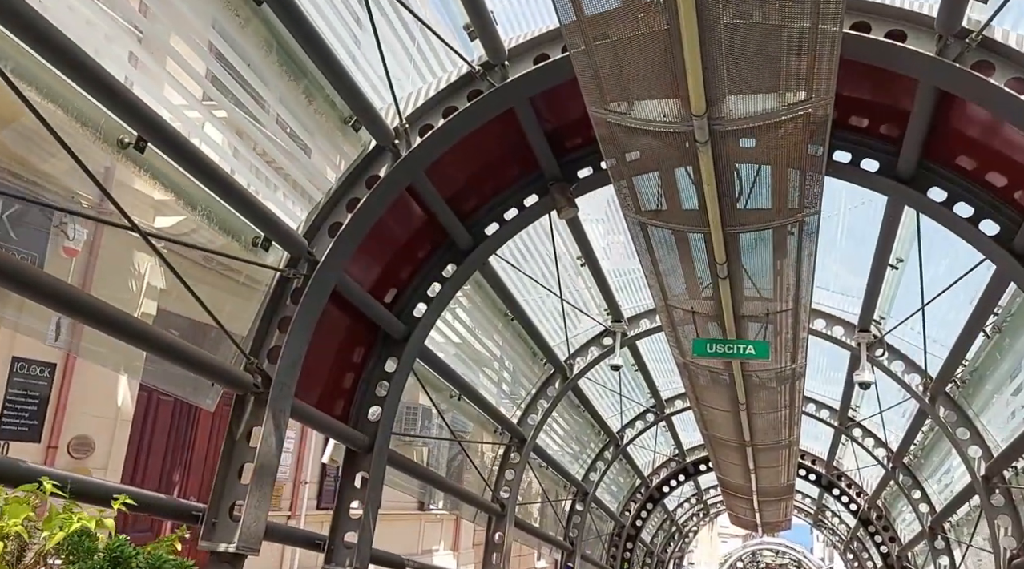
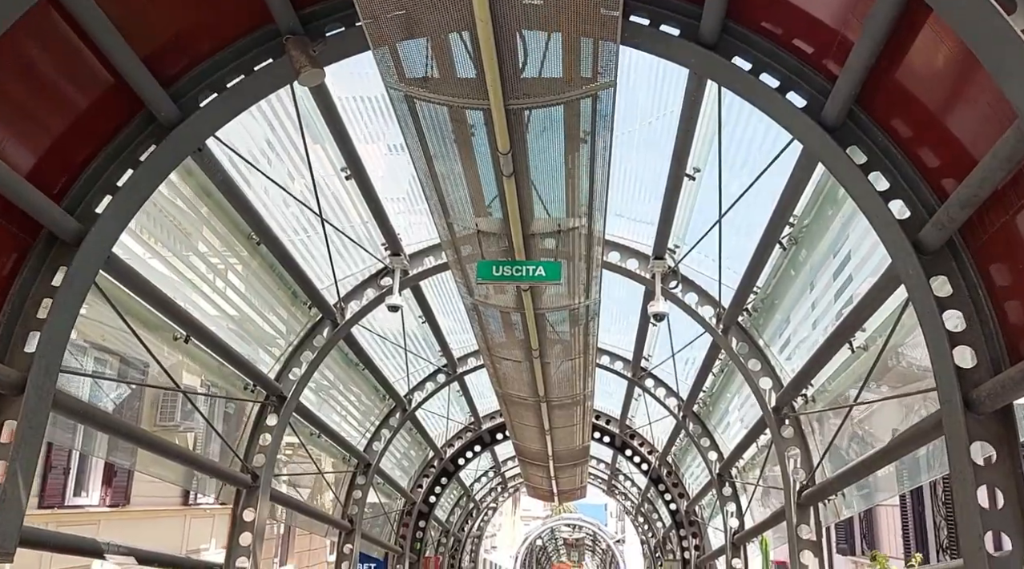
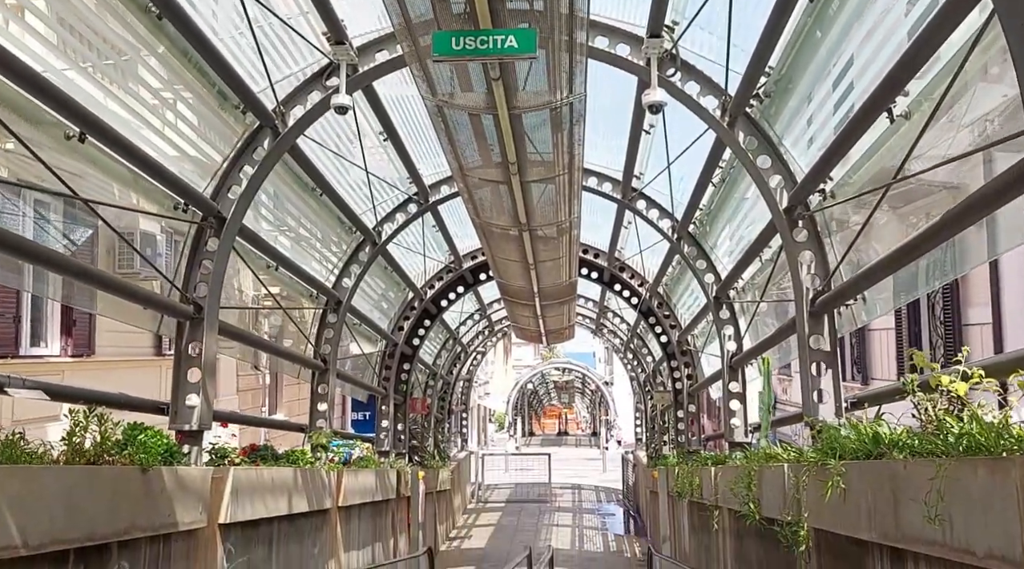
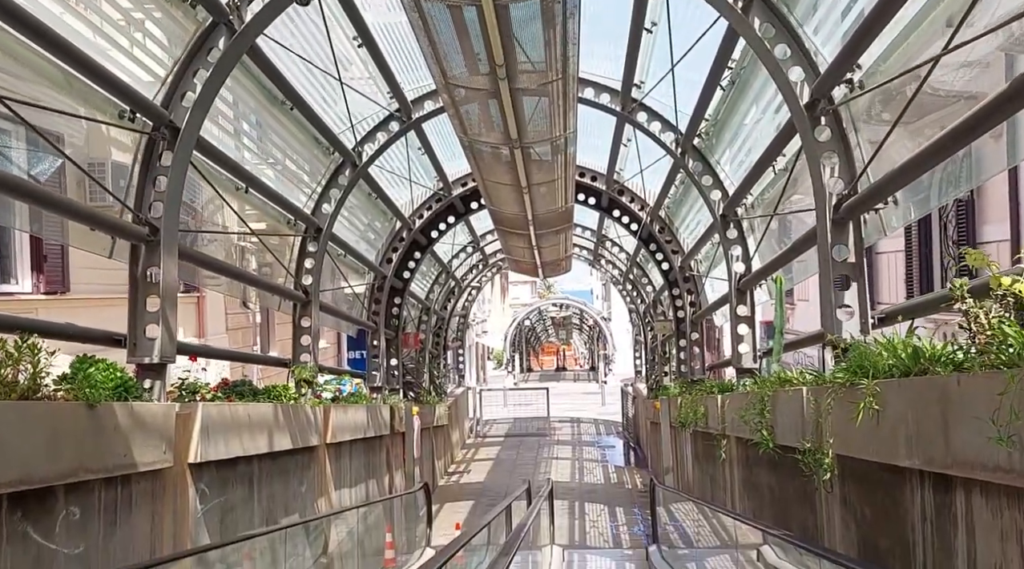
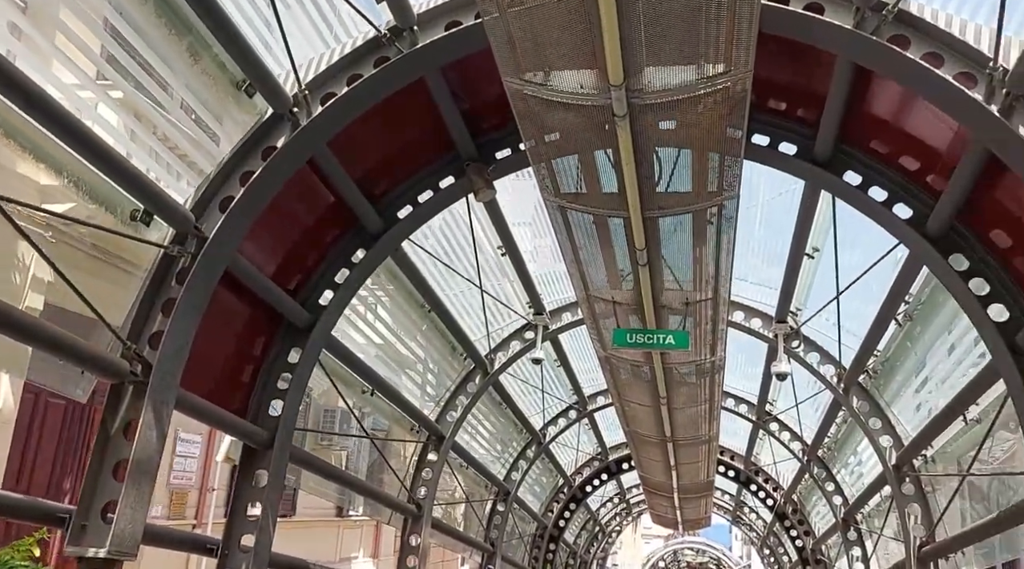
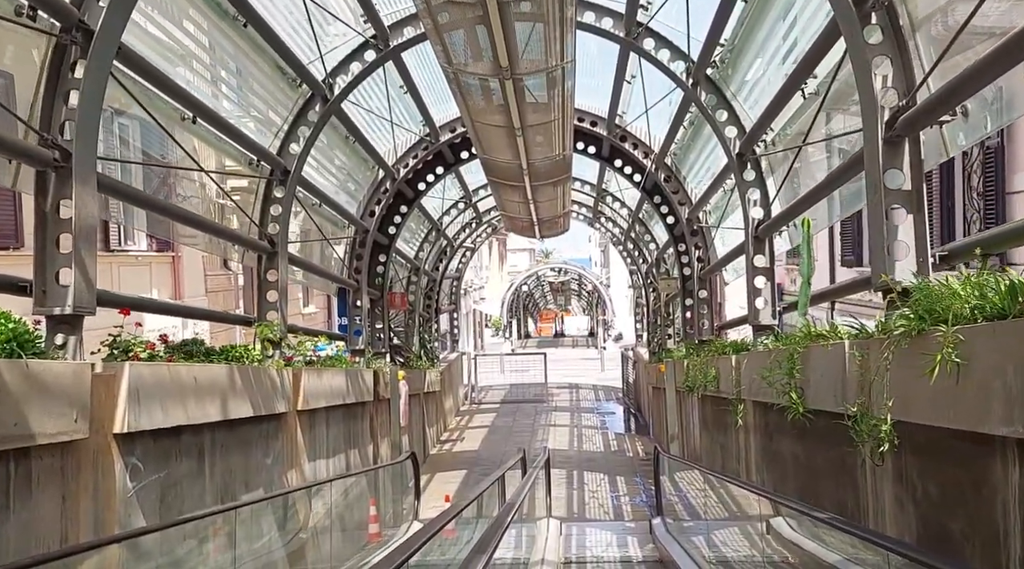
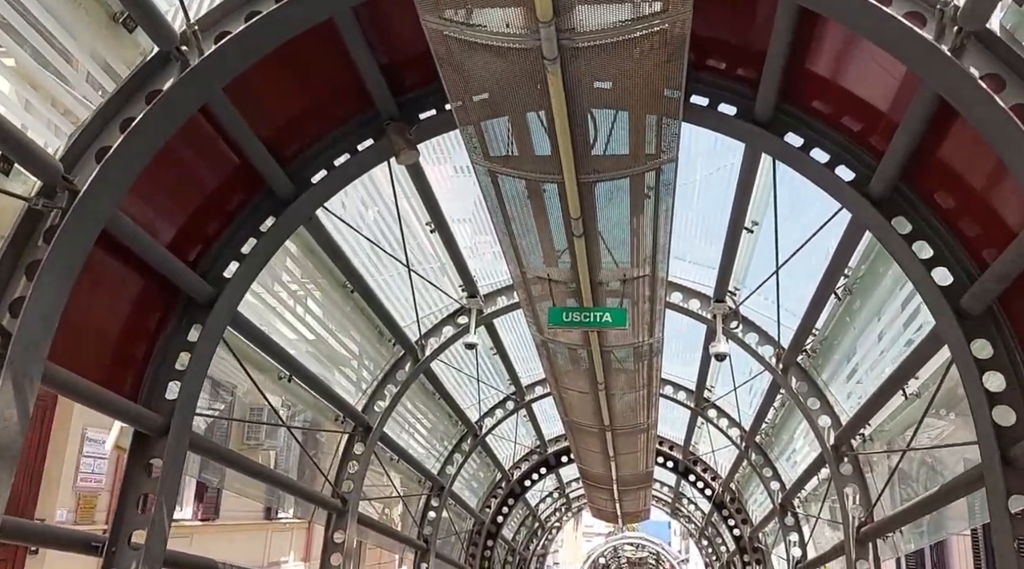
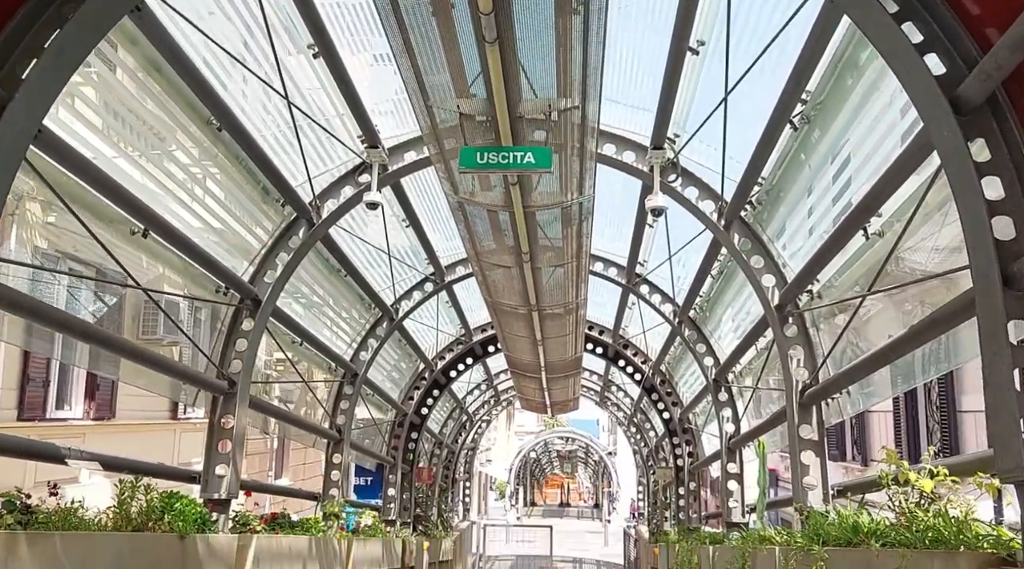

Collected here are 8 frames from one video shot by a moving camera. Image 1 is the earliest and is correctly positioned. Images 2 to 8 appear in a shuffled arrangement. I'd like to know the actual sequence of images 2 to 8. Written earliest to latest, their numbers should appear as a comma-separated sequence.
5, 7, 2, 8, 3, 4, 6
